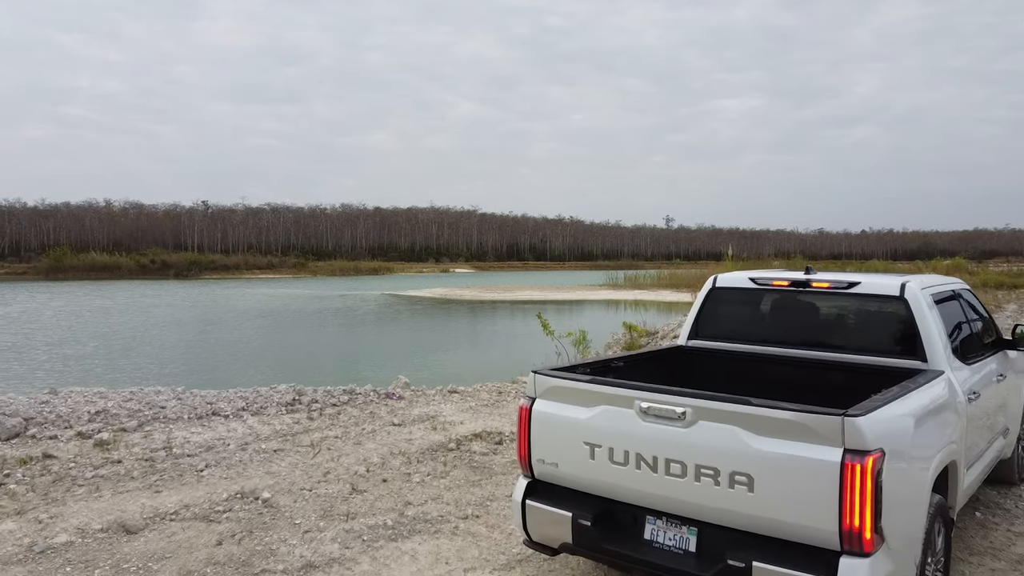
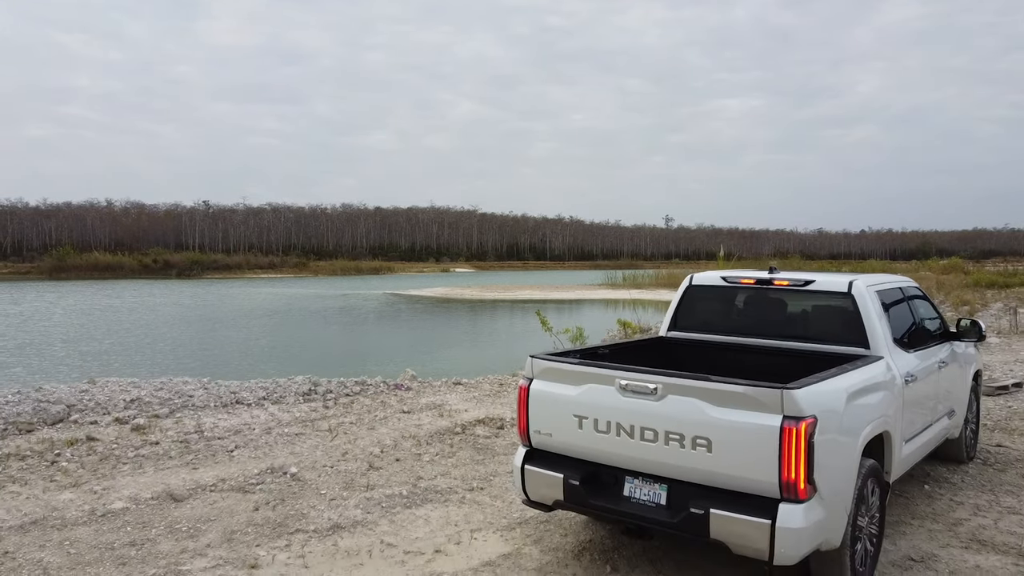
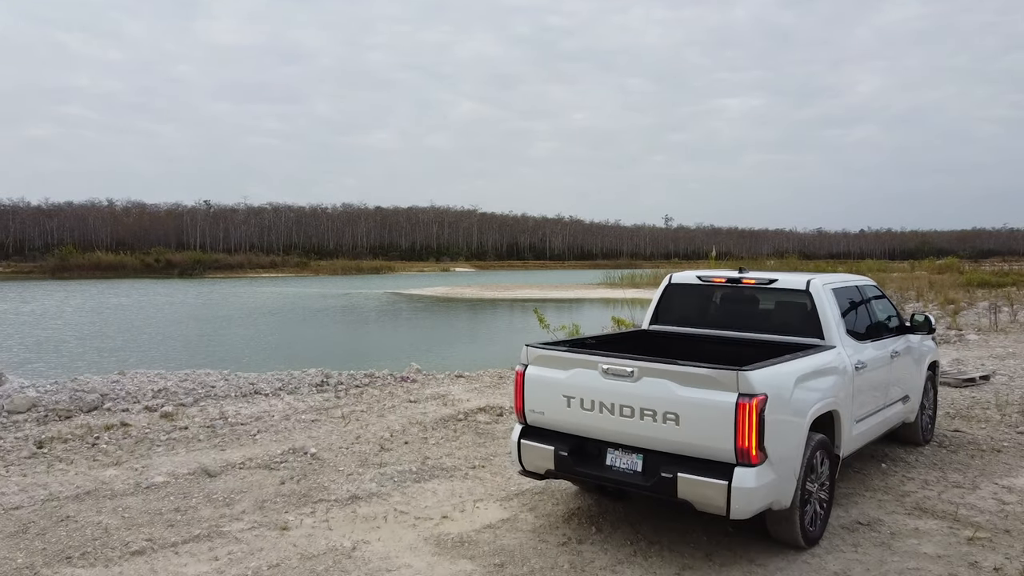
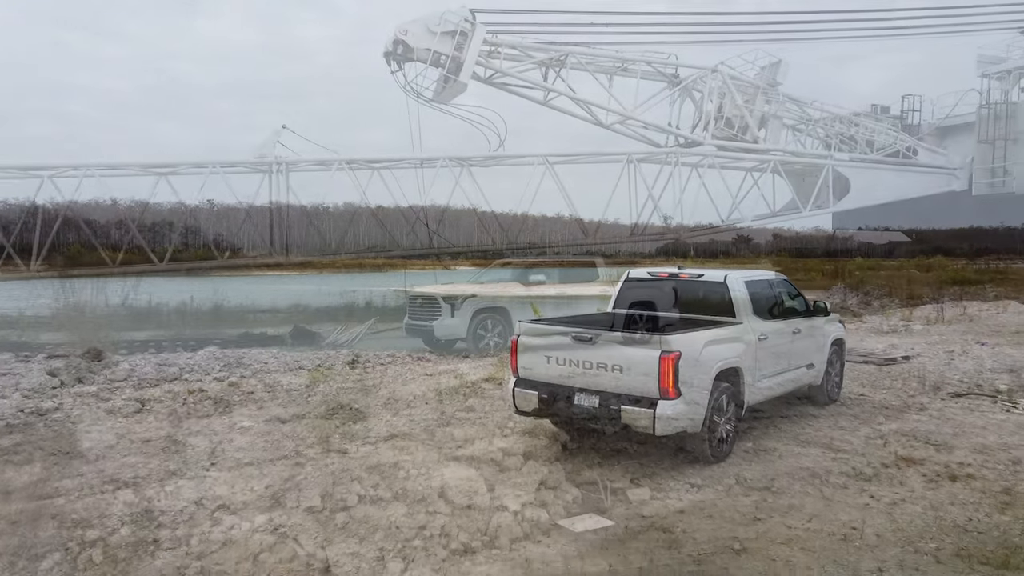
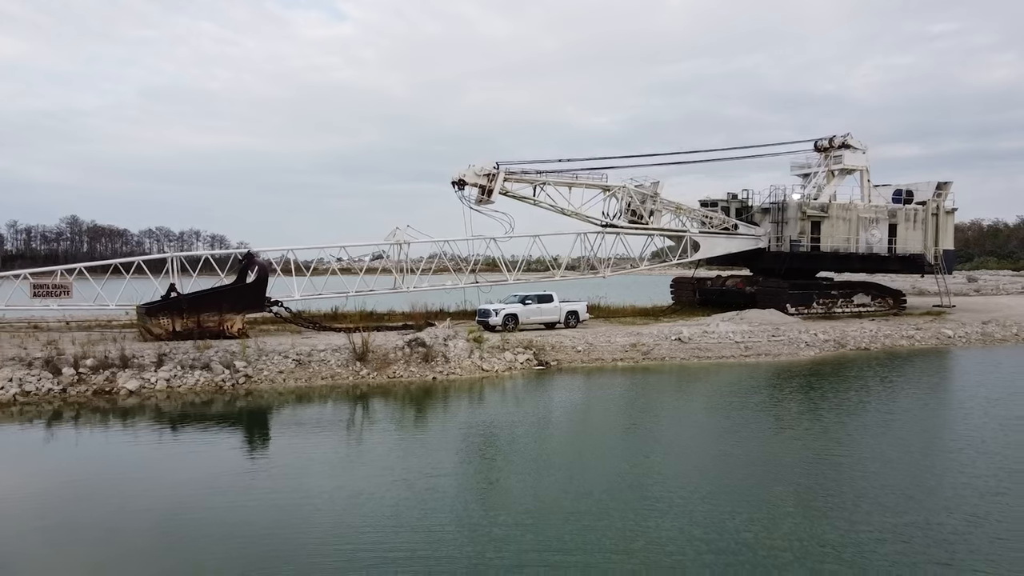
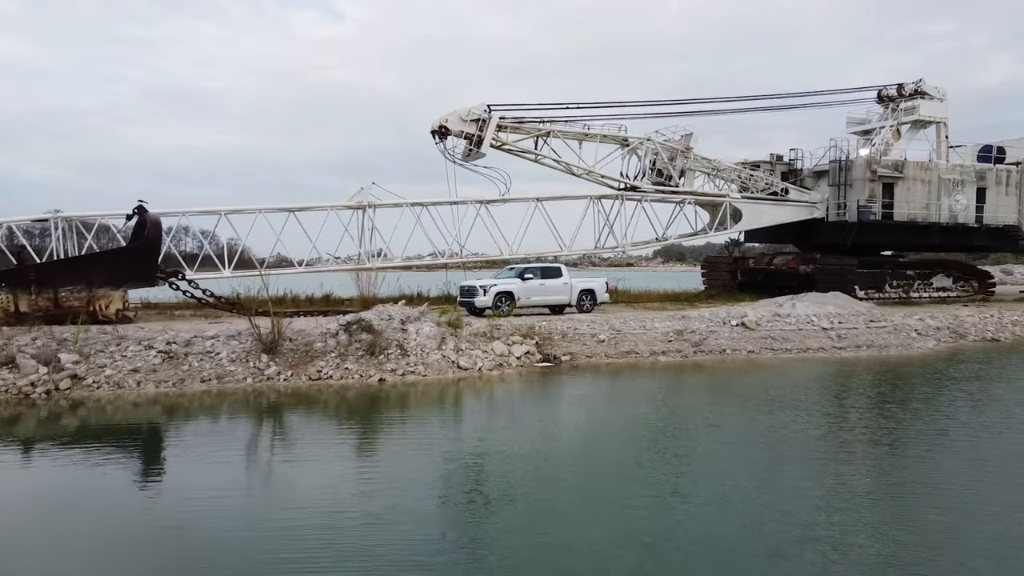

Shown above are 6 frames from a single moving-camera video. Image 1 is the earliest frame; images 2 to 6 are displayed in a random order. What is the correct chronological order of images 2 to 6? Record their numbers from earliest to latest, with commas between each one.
2, 3, 4, 6, 5
